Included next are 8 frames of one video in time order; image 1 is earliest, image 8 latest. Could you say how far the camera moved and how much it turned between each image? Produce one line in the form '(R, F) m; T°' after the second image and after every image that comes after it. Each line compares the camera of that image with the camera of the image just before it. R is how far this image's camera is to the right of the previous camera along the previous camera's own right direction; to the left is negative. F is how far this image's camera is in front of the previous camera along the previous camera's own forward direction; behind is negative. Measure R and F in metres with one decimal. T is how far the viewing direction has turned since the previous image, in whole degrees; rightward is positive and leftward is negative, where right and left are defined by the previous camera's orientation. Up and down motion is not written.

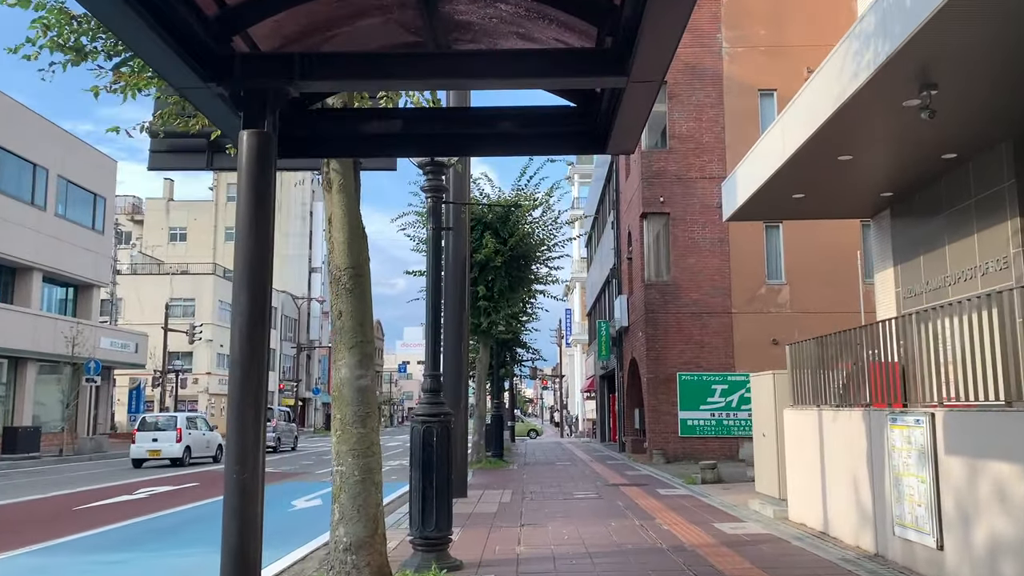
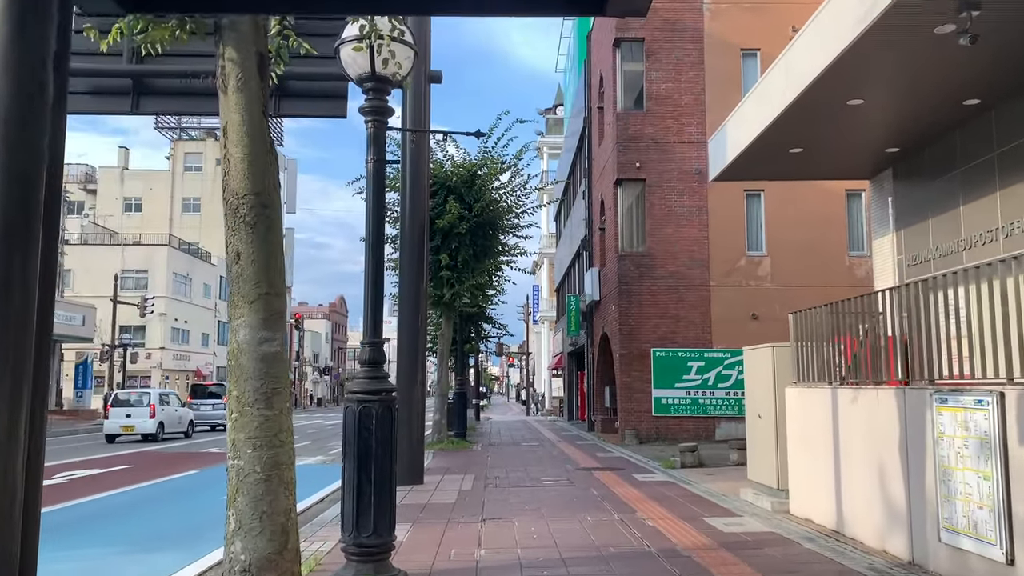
(0.0, +1.5) m; +2°
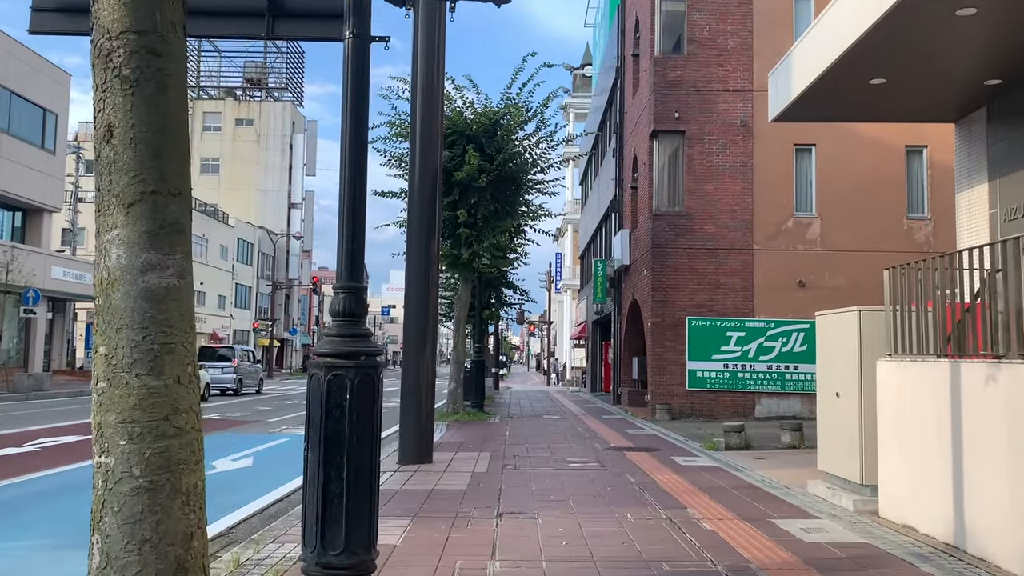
(0.0, +1.7) m; -1°
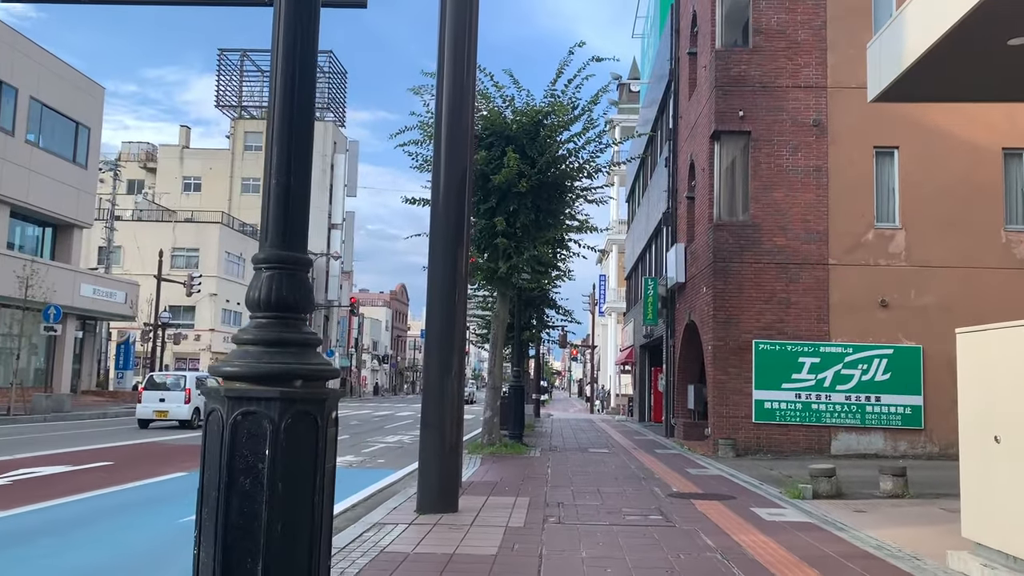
(0.0, +1.9) m; -3°
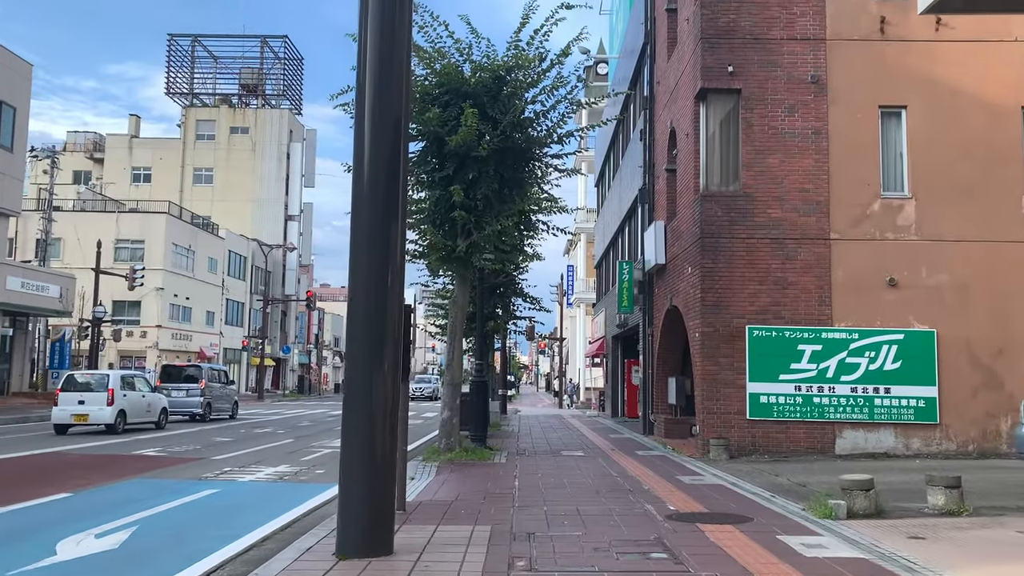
(+0.1, +2.2) m; +2°
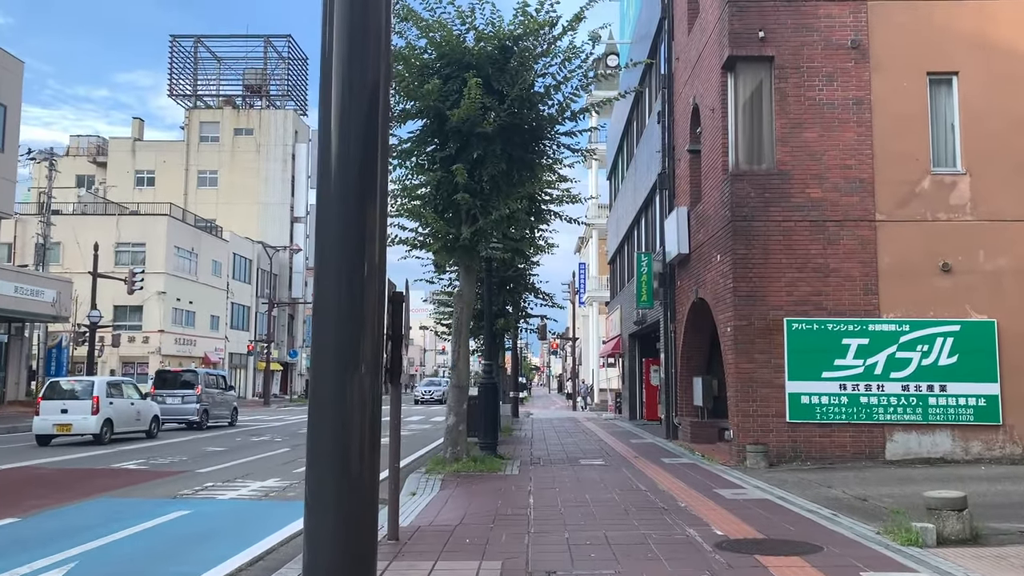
(0.0, +1.4) m; -1°
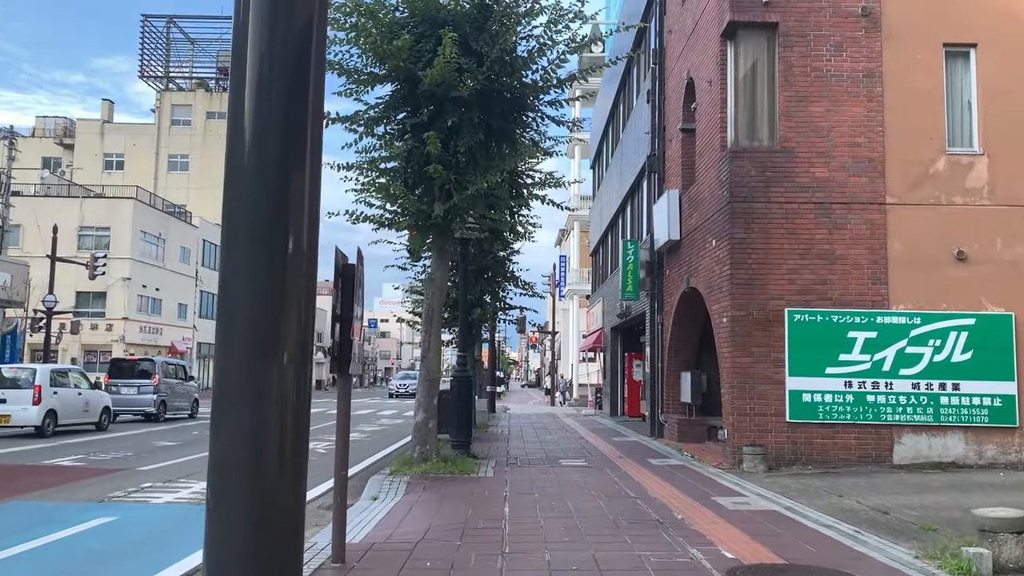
(0.0, +1.2) m; +1°
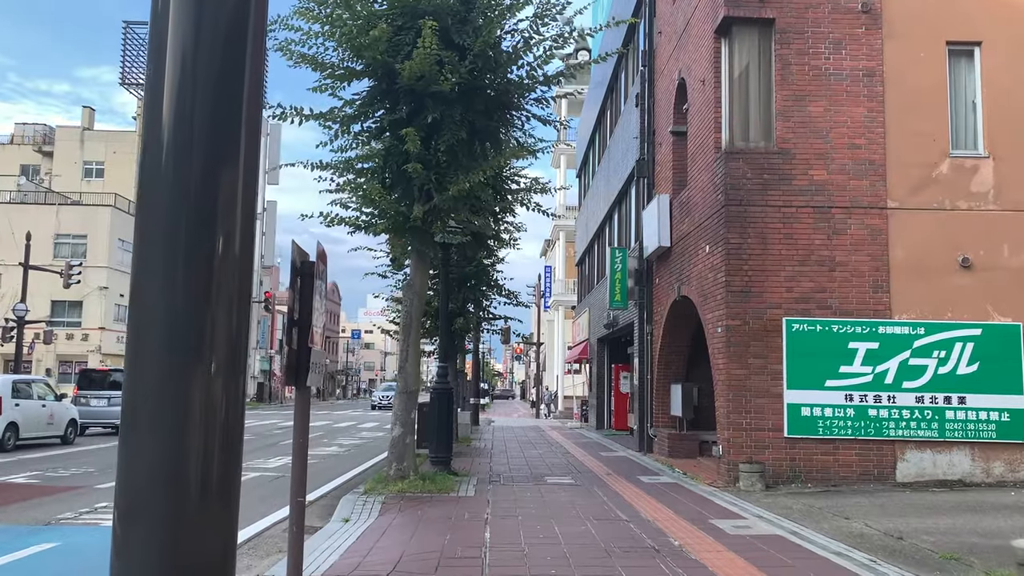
(0.0, +0.7) m; +1°
